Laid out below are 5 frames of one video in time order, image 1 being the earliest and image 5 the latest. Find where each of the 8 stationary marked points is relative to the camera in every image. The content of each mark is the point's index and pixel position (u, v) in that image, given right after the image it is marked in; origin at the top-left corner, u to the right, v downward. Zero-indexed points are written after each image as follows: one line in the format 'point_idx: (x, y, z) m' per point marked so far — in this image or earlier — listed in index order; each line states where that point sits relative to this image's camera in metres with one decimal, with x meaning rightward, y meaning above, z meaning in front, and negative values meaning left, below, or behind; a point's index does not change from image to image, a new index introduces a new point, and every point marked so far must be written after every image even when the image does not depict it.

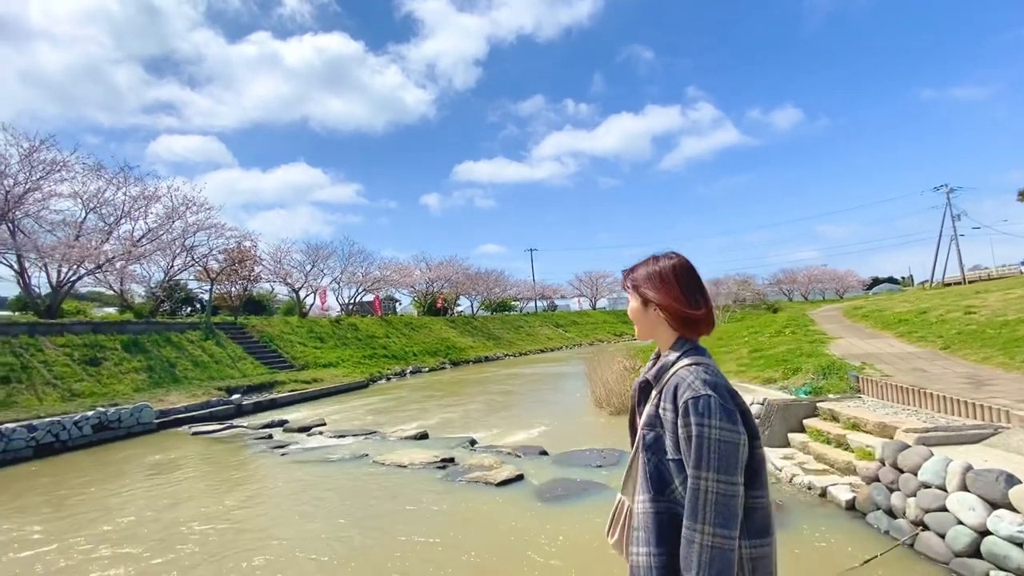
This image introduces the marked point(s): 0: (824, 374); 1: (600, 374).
0: (+3.7, -1.0, +6.6) m
1: (+1.5, -1.7, +10.8) m
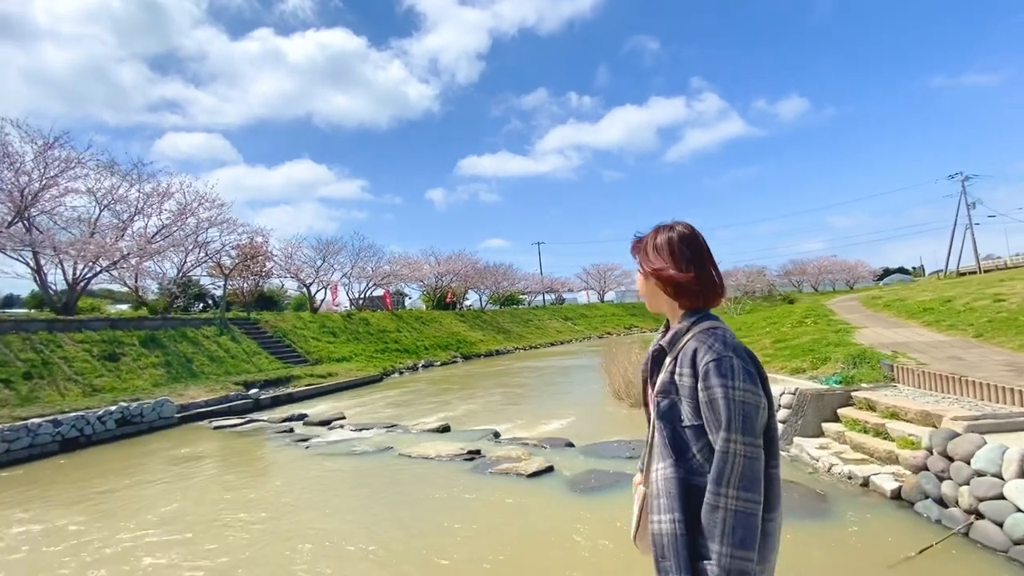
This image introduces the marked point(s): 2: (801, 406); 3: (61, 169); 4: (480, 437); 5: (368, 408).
0: (+4.0, -0.9, +6.6) m
1: (+1.9, -1.5, +10.7) m
2: (+2.9, -1.2, +5.7) m
3: (-12.8, +3.4, +16.3) m
4: (-0.4, -2.0, +7.7) m
5: (-2.8, -2.4, +11.3) m
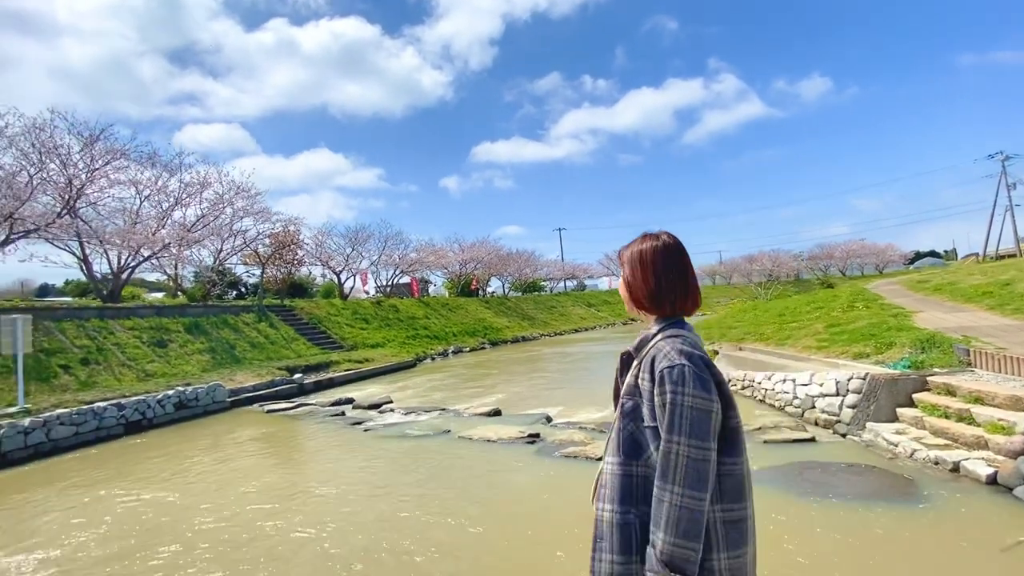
0: (+4.7, -0.7, +6.4) m
1: (+2.7, -1.2, +10.7) m
2: (+3.6, -1.0, +5.6) m
3: (-11.8, +3.8, +16.6) m
4: (+0.3, -1.8, +7.8) m
5: (-2.0, -2.1, +11.4) m
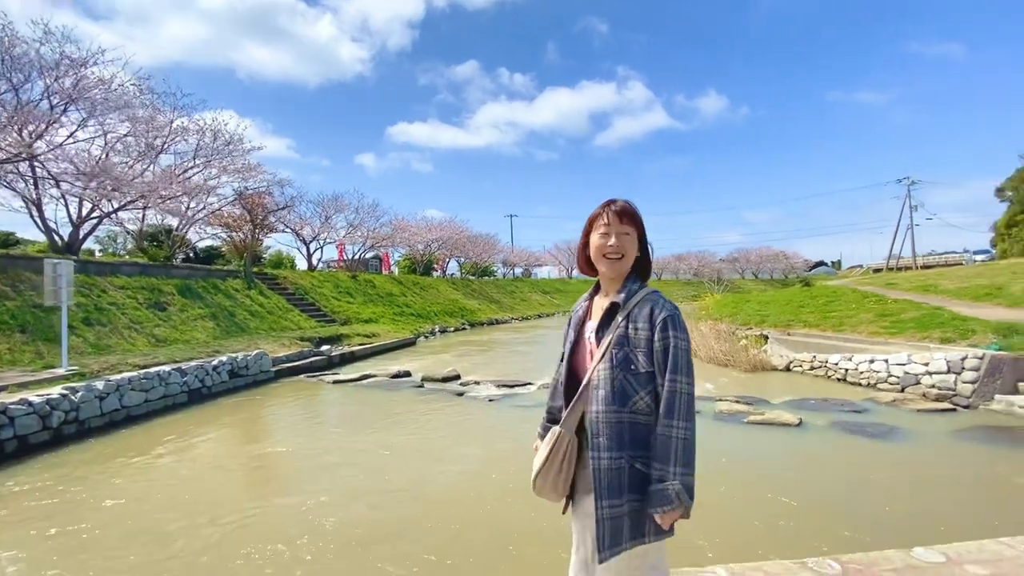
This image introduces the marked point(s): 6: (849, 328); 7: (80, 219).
0: (+6.5, -0.6, +7.5) m
1: (+3.9, -1.0, +11.4) m
2: (+5.6, -0.9, +6.5) m
3: (-11.1, +4.9, +14.9) m
4: (+2.0, -1.5, +8.2) m
5: (-0.8, -1.6, +11.4) m
6: (+5.9, -0.7, +10.1) m
7: (-12.1, +1.9, +16.3) m
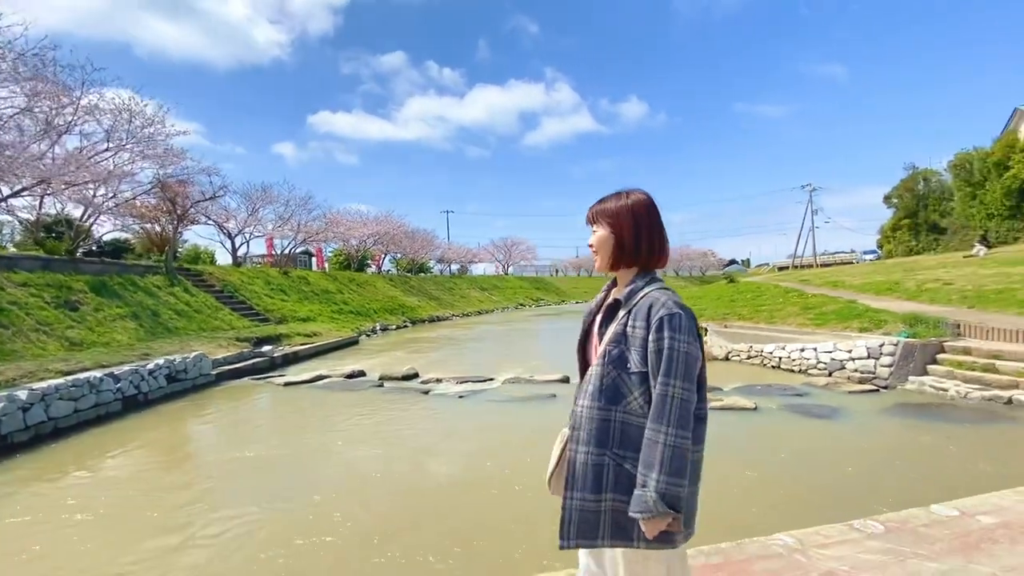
0: (+6.1, -0.5, +8.6) m
1: (+3.0, -0.9, +12.1) m
2: (+5.3, -0.9, +7.5) m
3: (-12.4, +5.0, +13.6) m
4: (+1.5, -1.5, +8.6) m
5: (-1.7, -1.5, +11.5) m
6: (+5.2, -0.6, +11.0) m
7: (-13.6, +2.0, +14.9) m
